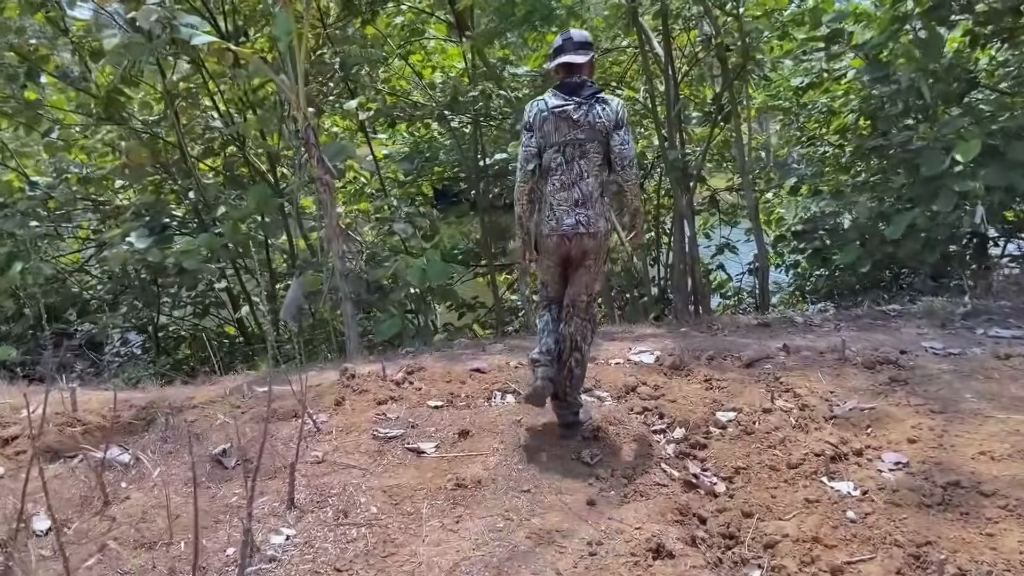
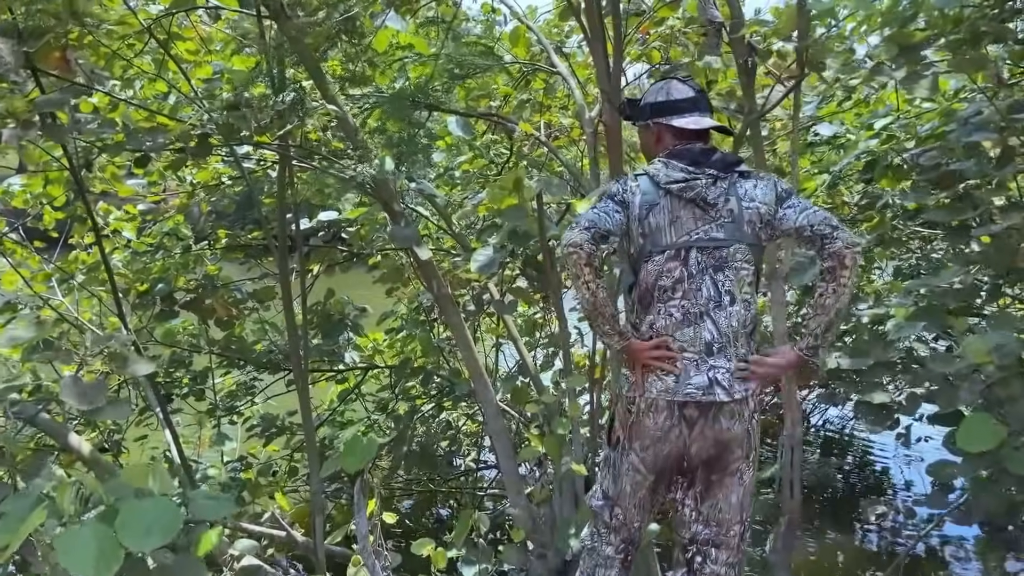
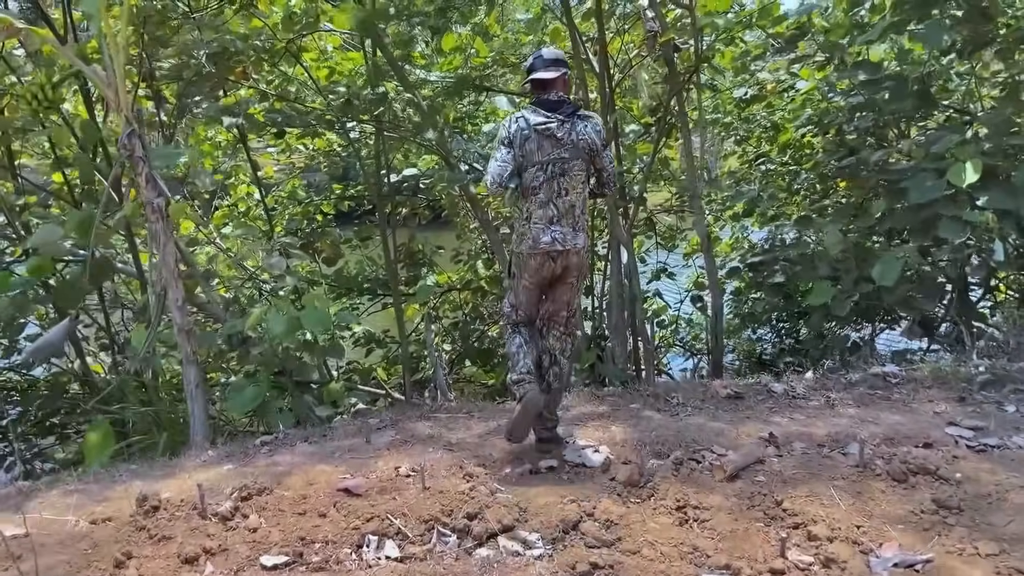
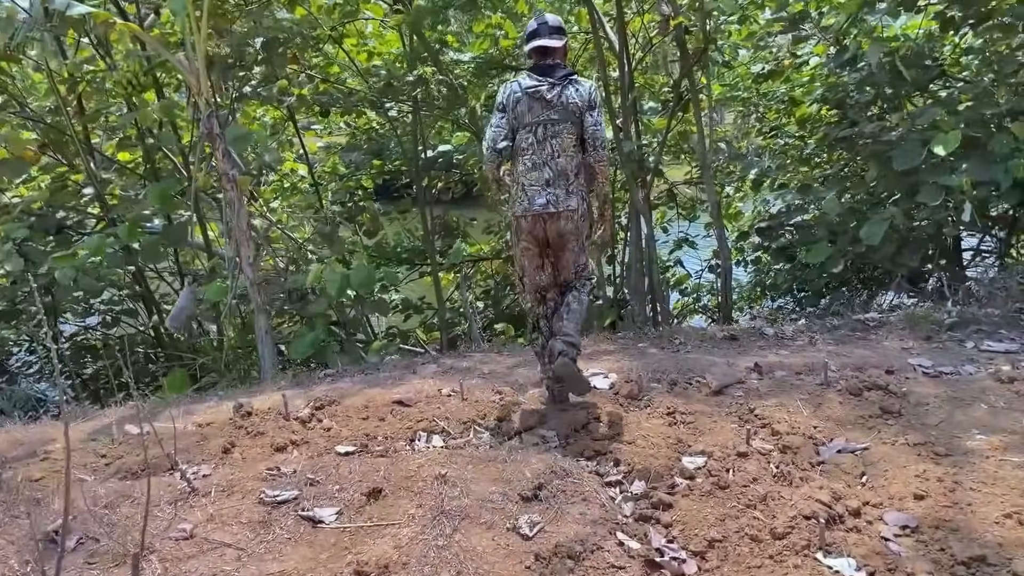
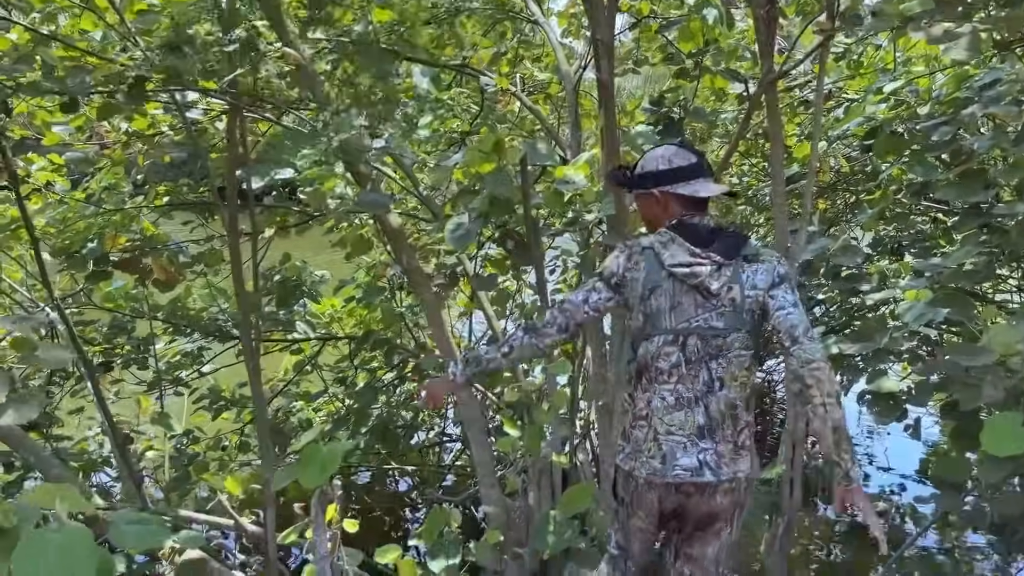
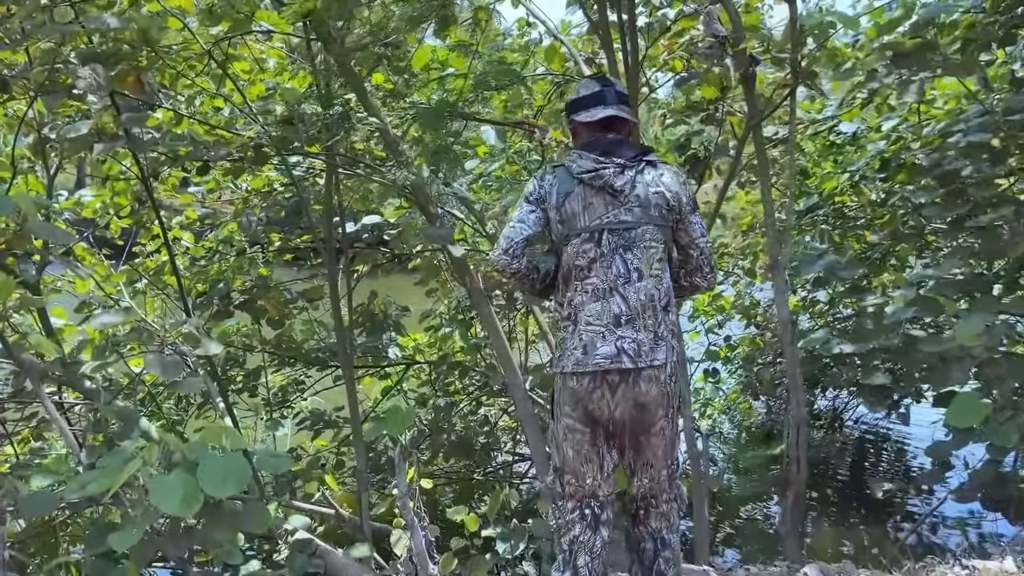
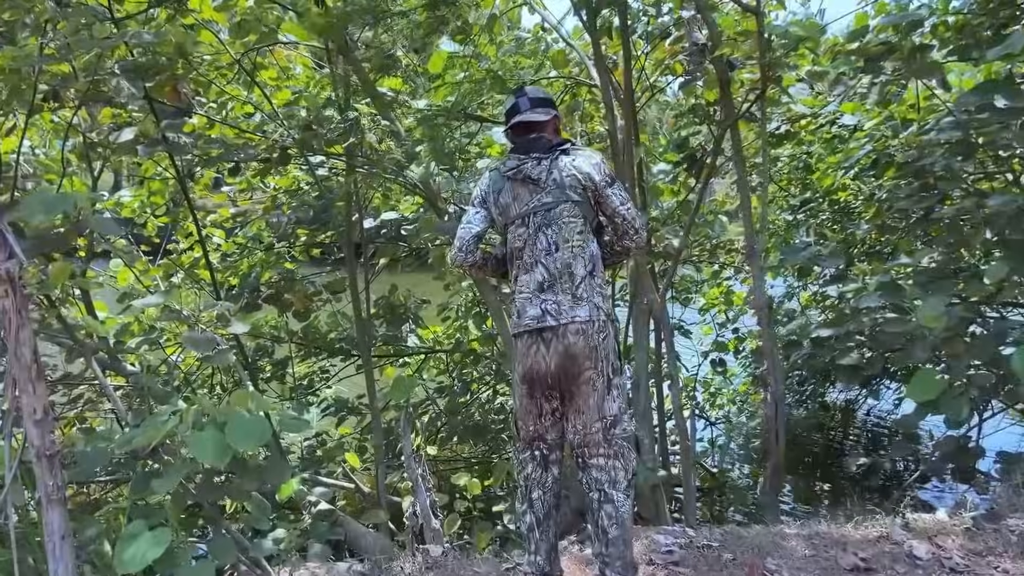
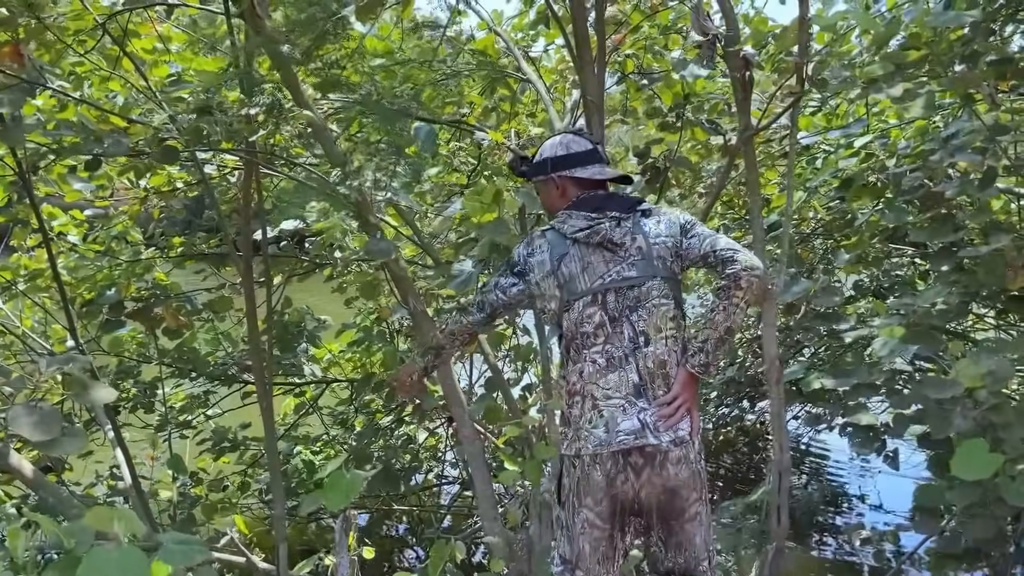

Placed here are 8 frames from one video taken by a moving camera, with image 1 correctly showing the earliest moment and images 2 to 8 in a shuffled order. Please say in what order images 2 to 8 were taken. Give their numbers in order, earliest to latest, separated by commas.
4, 3, 7, 6, 2, 8, 5
